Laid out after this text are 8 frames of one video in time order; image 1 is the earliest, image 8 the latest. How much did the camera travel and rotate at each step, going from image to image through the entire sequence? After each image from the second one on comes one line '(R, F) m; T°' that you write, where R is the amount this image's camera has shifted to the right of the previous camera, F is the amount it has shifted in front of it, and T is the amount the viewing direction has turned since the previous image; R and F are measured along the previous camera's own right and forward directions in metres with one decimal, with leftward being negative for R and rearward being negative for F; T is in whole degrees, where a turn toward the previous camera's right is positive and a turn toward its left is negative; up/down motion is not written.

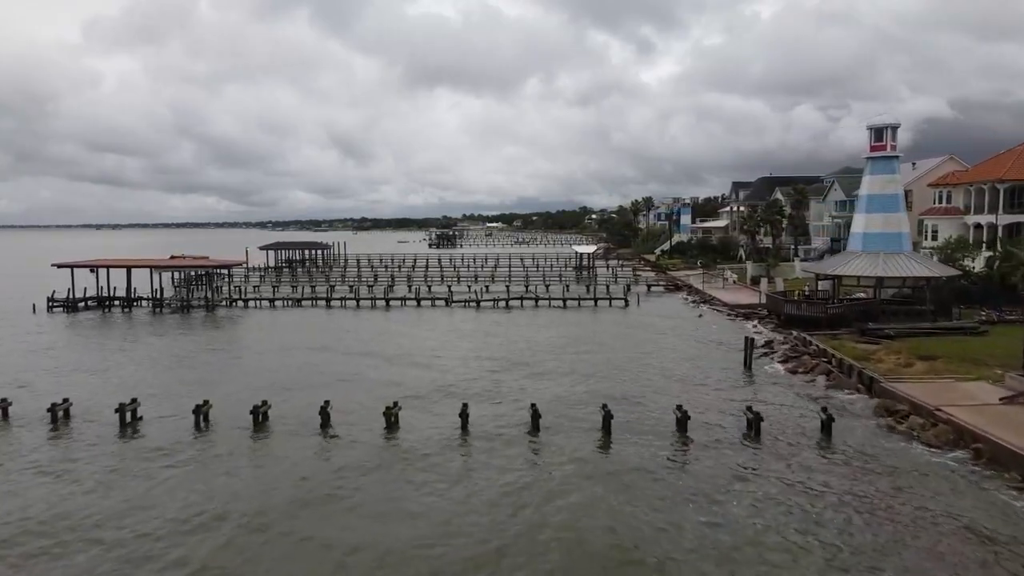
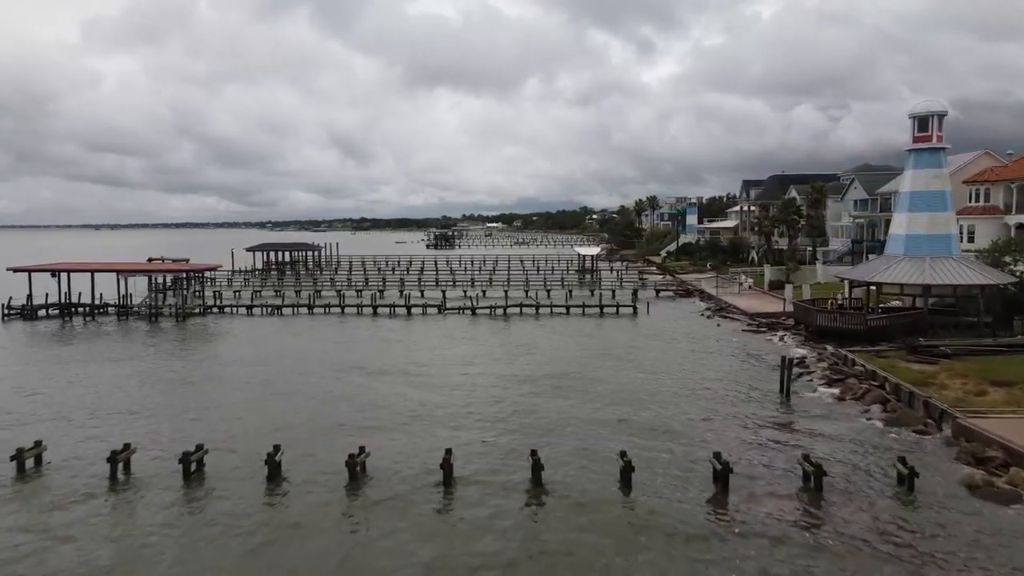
(+0.1, +4.1) m; 0°
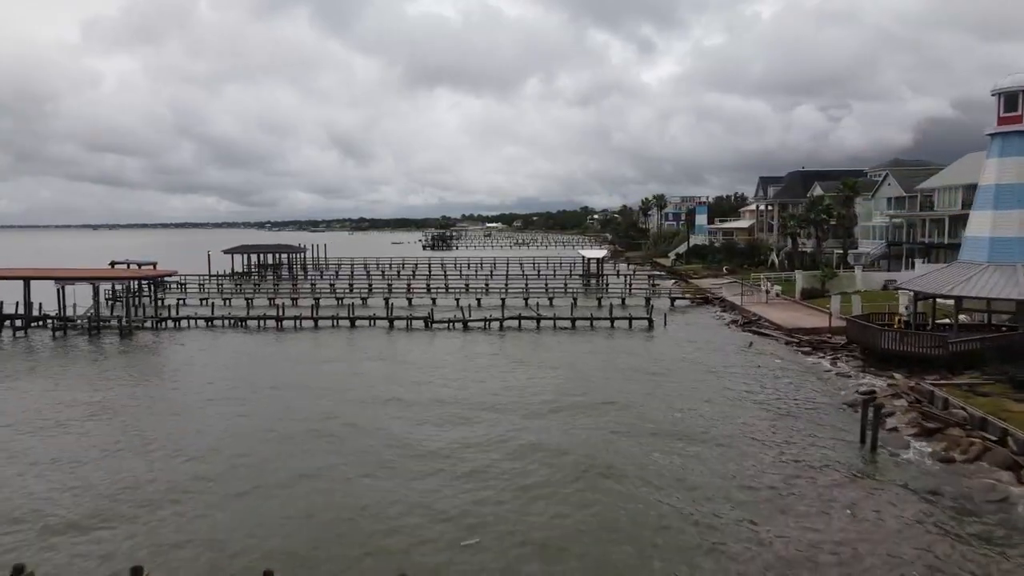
(+0.1, +5.9) m; 0°
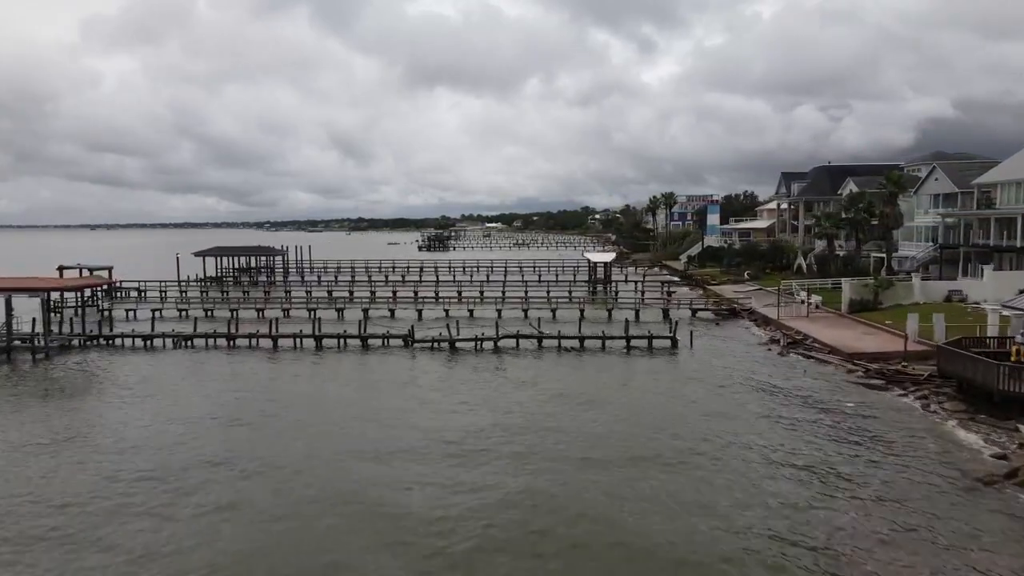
(+0.1, +6.6) m; 0°
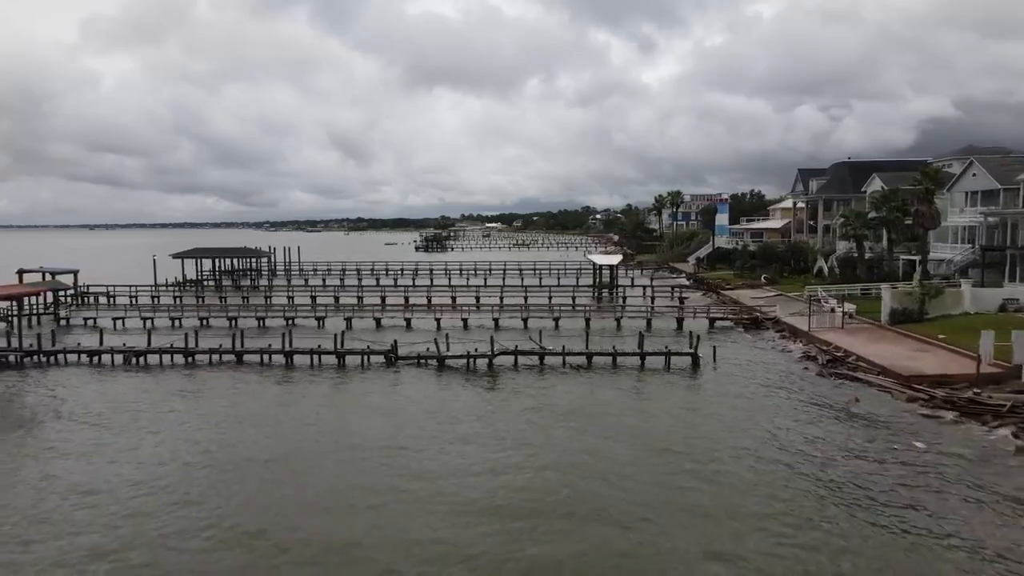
(+0.1, +4.3) m; 0°
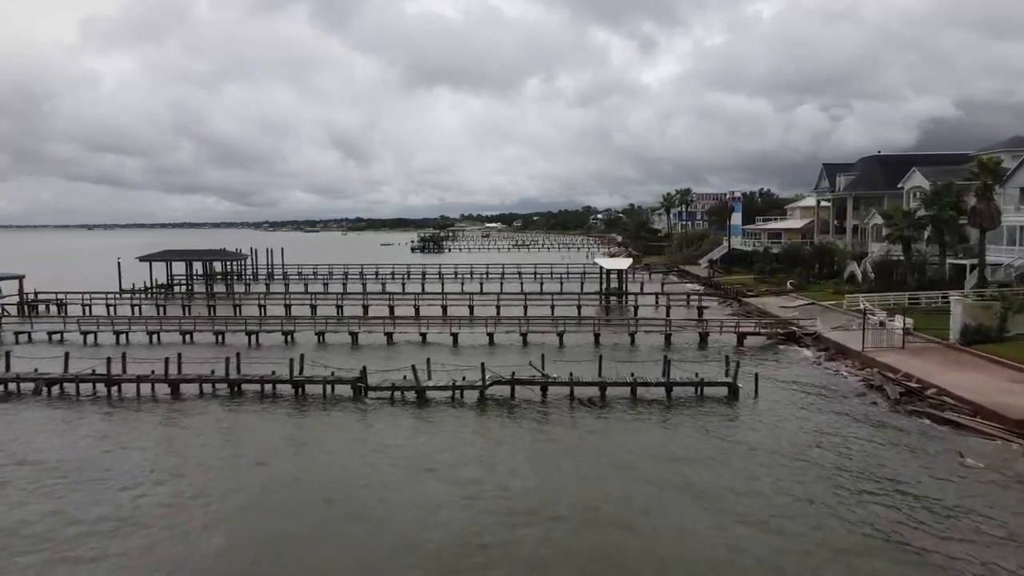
(+0.1, +5.5) m; 0°
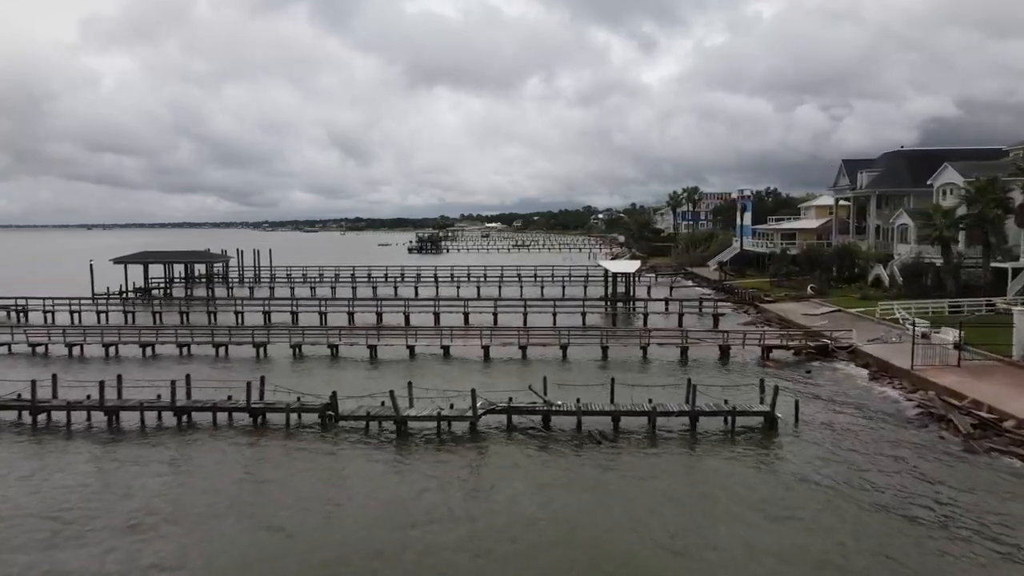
(+0.1, +3.7) m; 0°
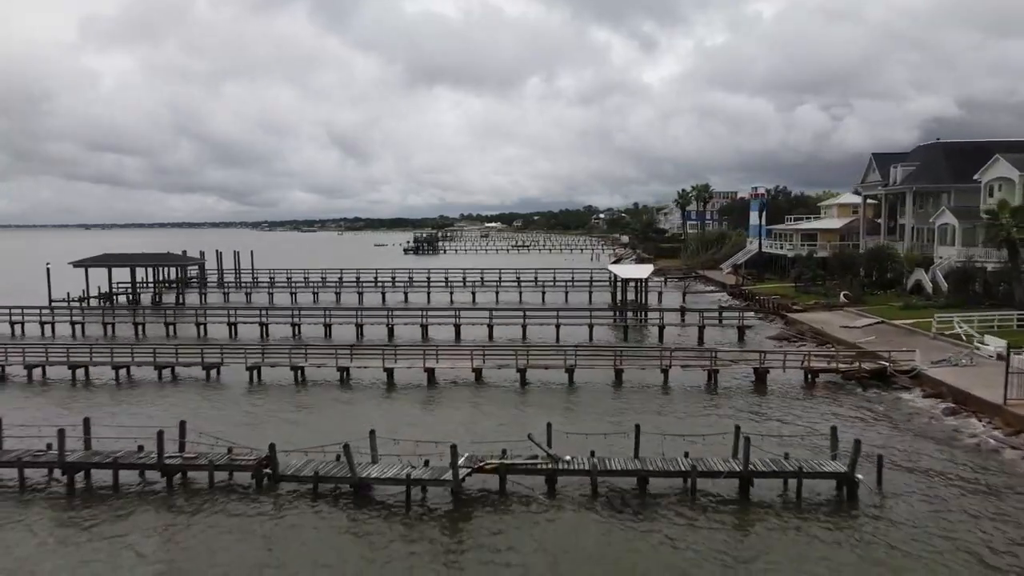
(+0.1, +4.9) m; 0°
